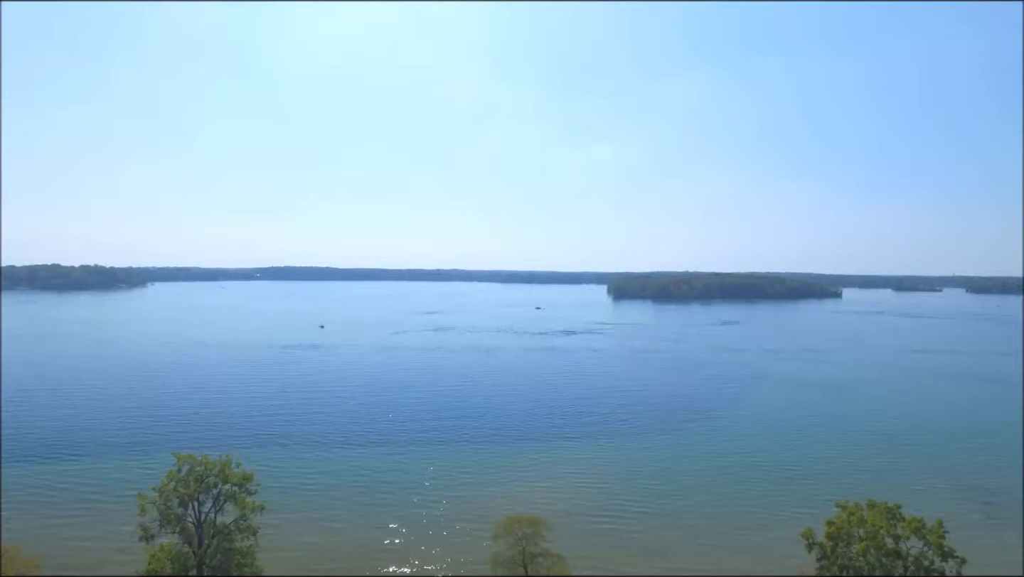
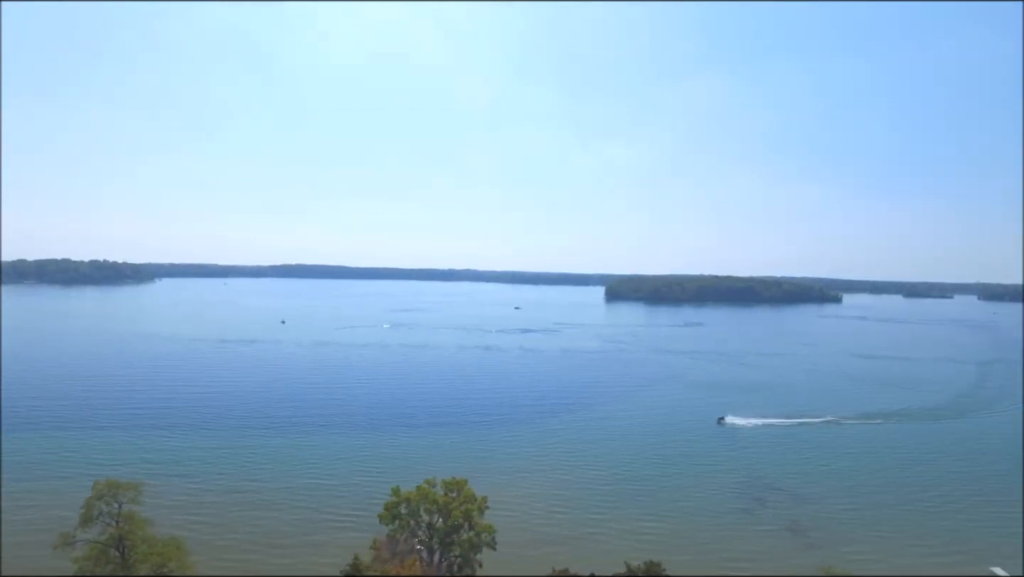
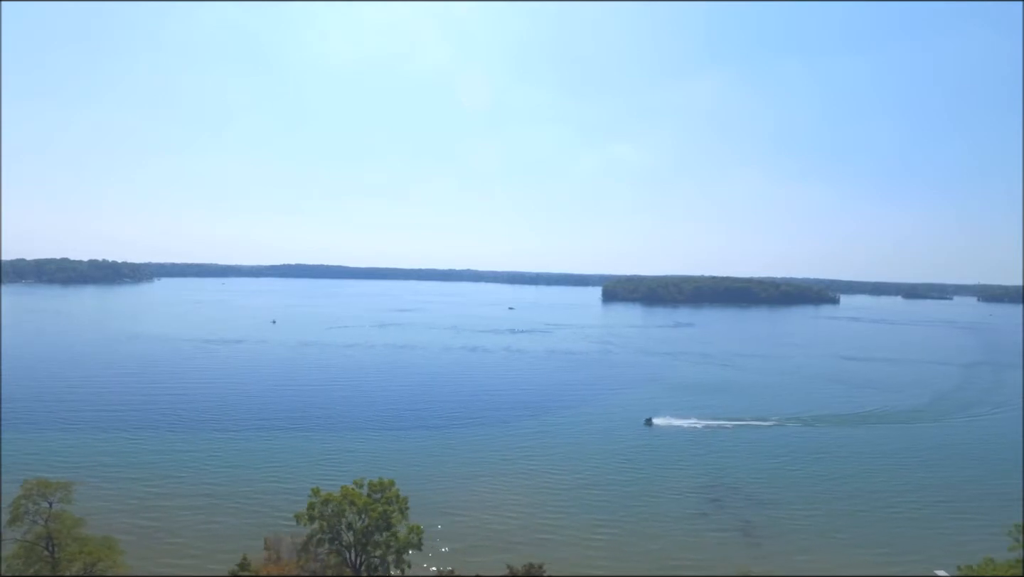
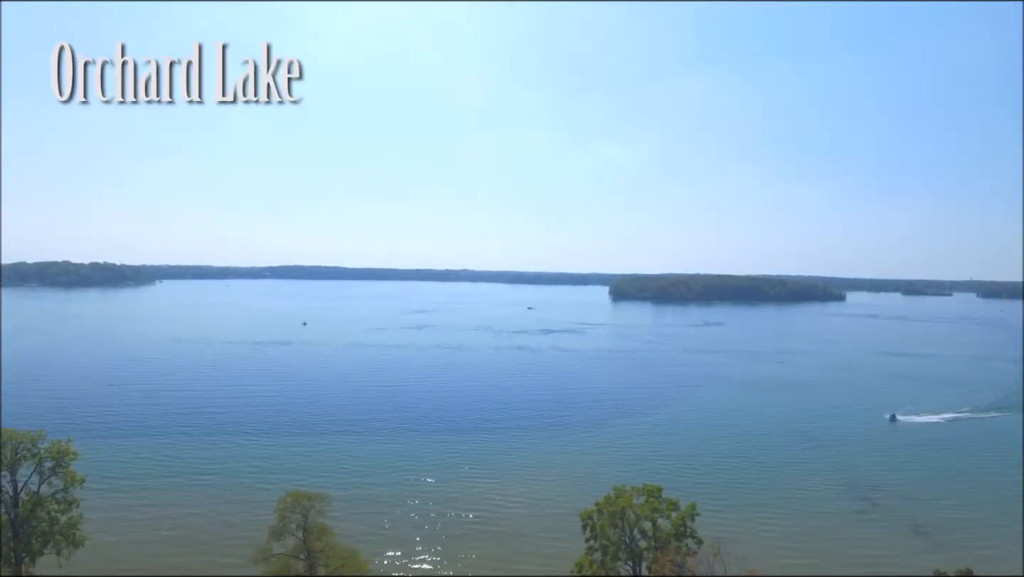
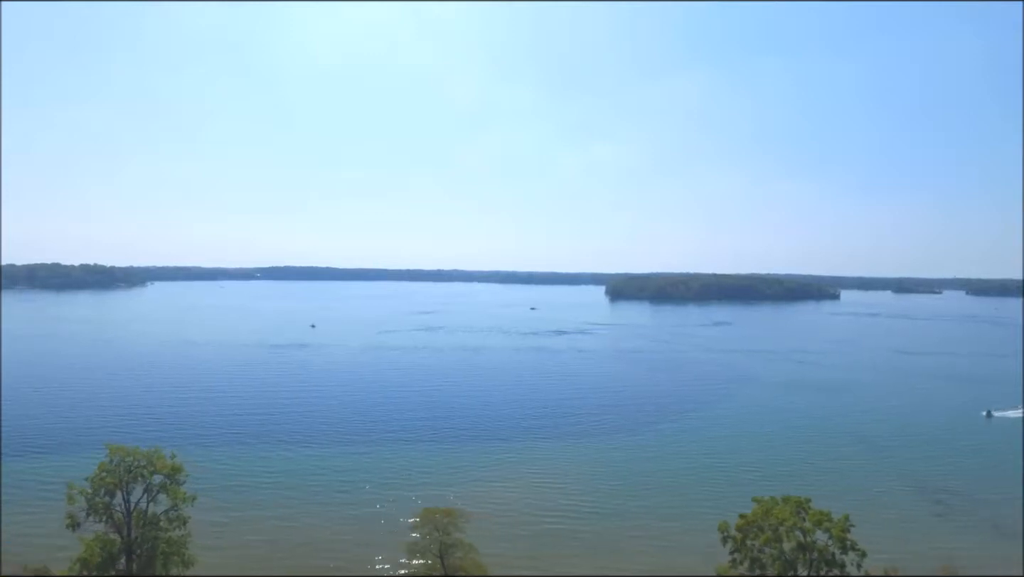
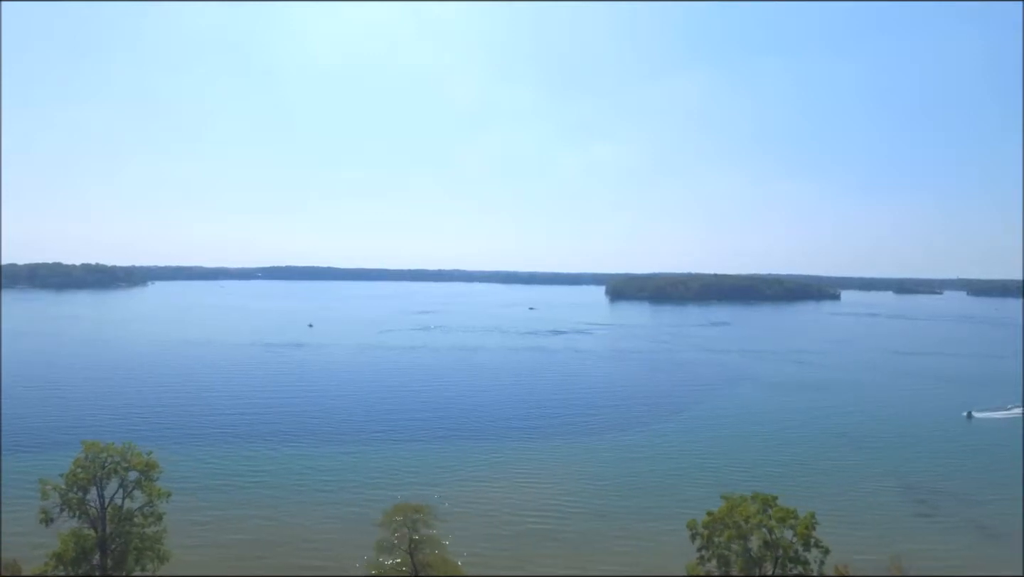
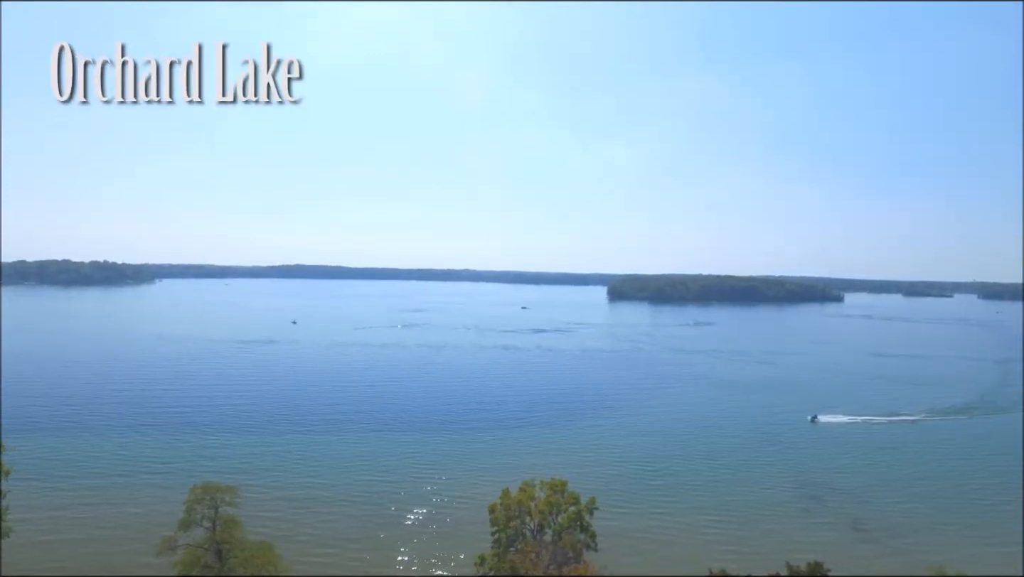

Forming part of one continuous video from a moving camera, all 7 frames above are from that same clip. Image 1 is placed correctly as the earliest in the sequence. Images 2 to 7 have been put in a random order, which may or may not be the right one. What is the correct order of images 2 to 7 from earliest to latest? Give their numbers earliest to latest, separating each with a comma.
5, 6, 4, 7, 2, 3
